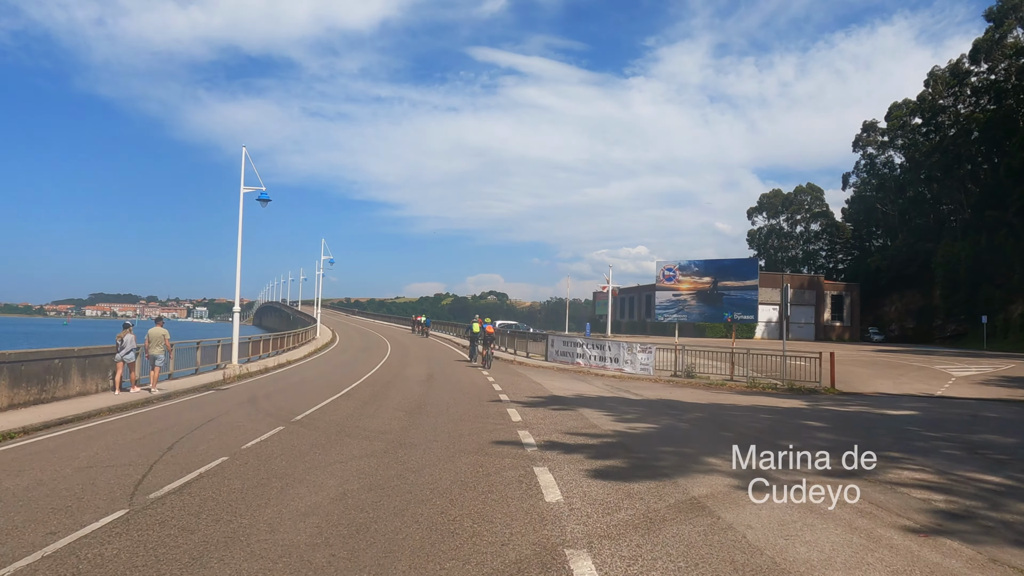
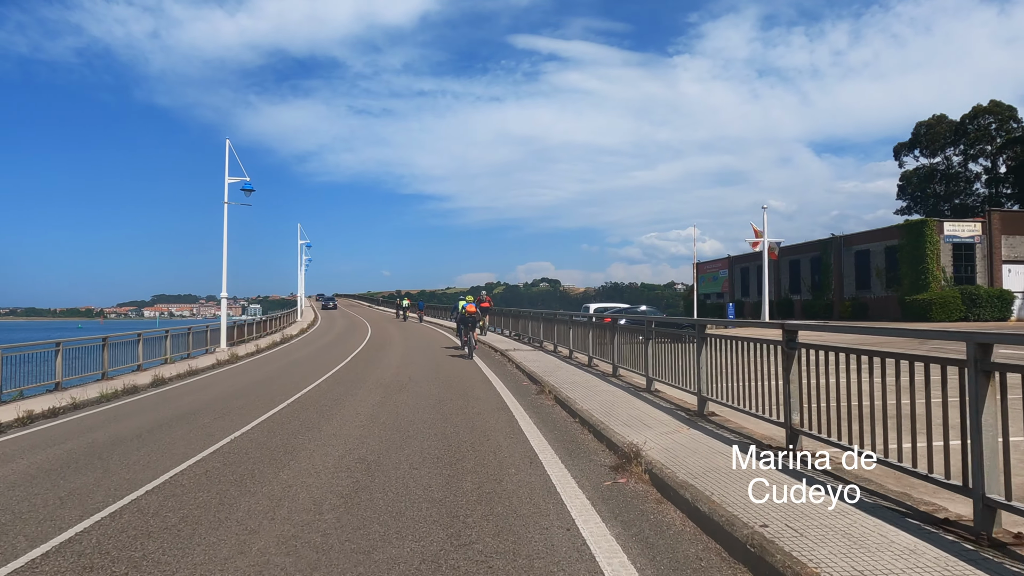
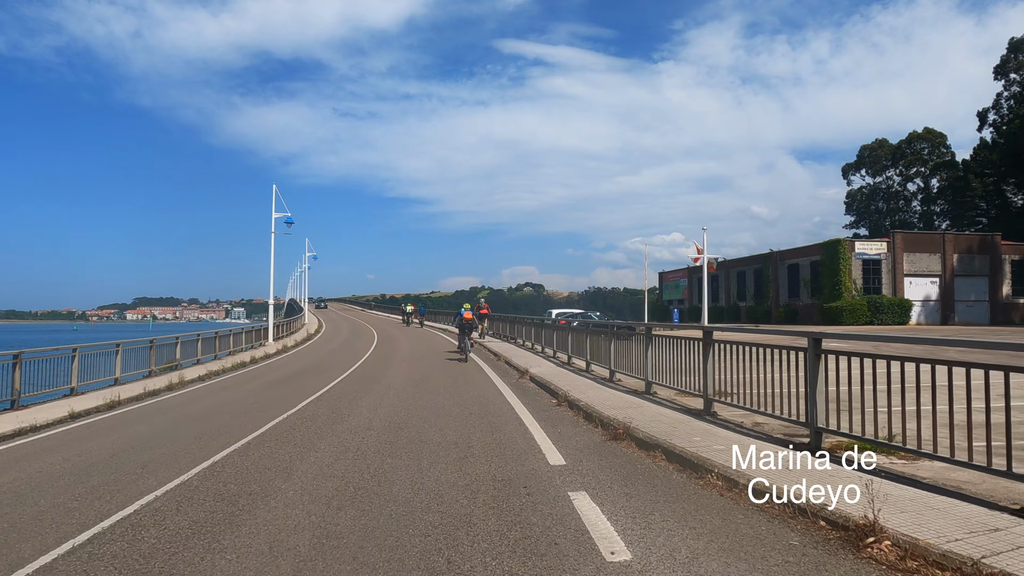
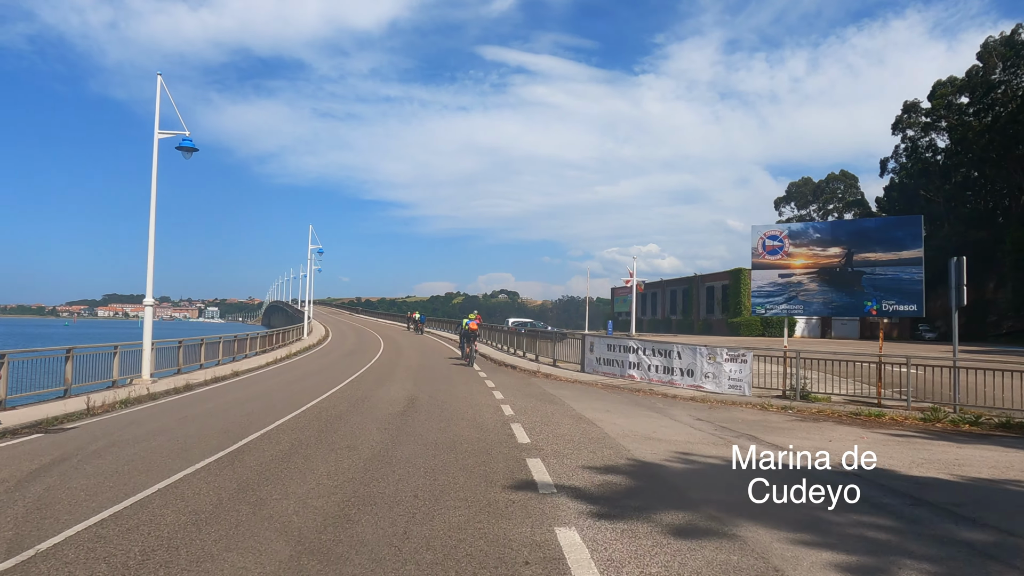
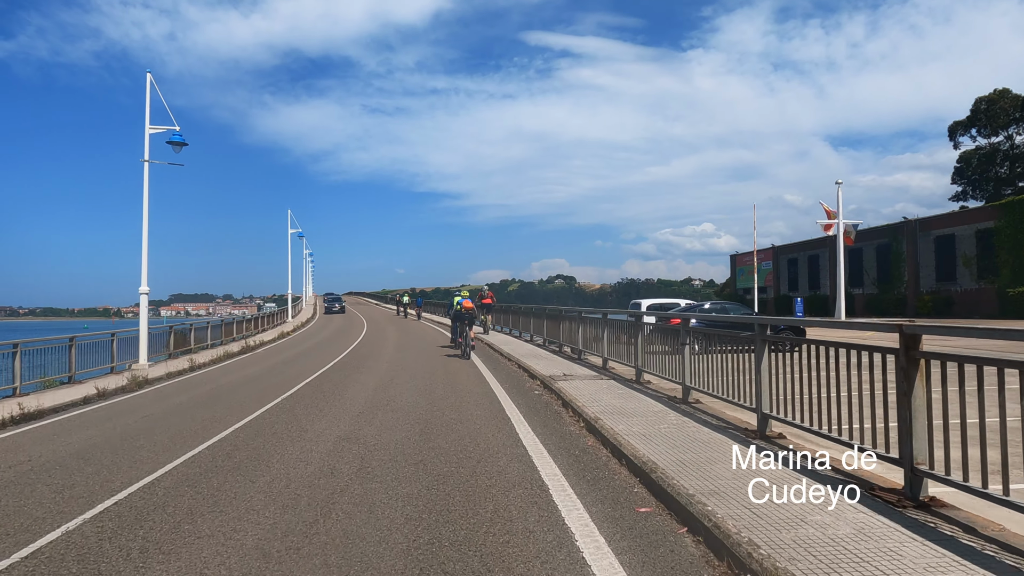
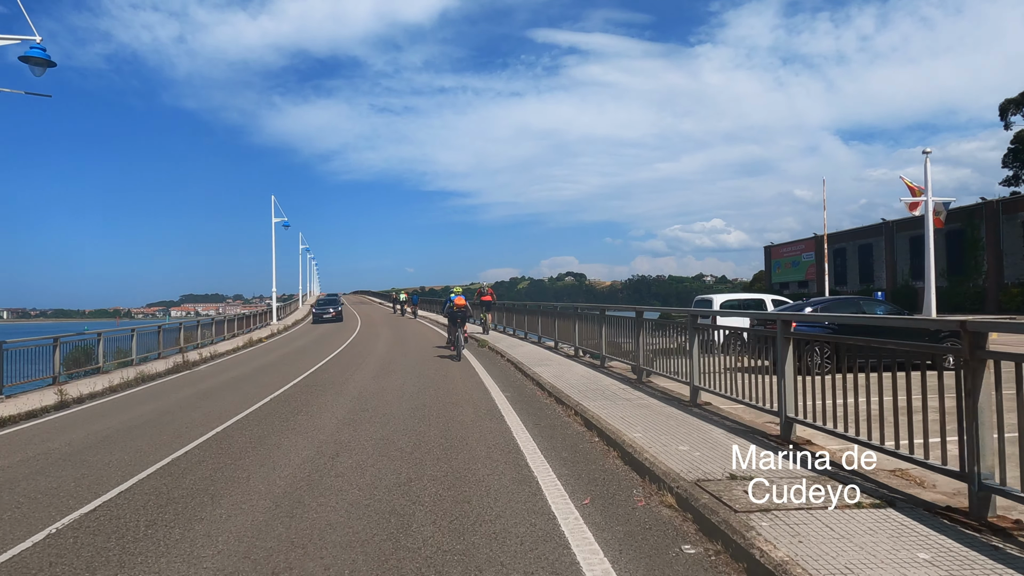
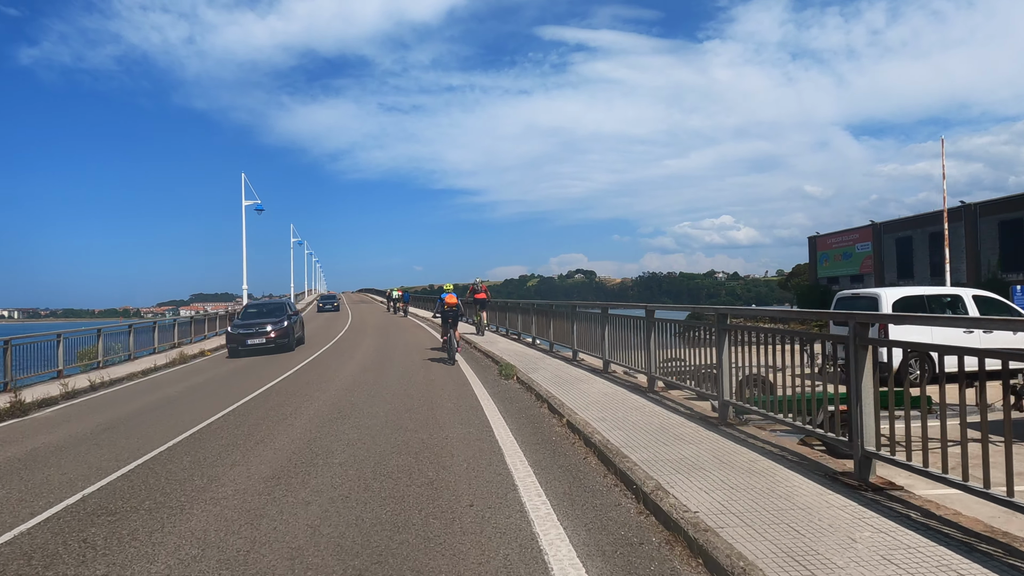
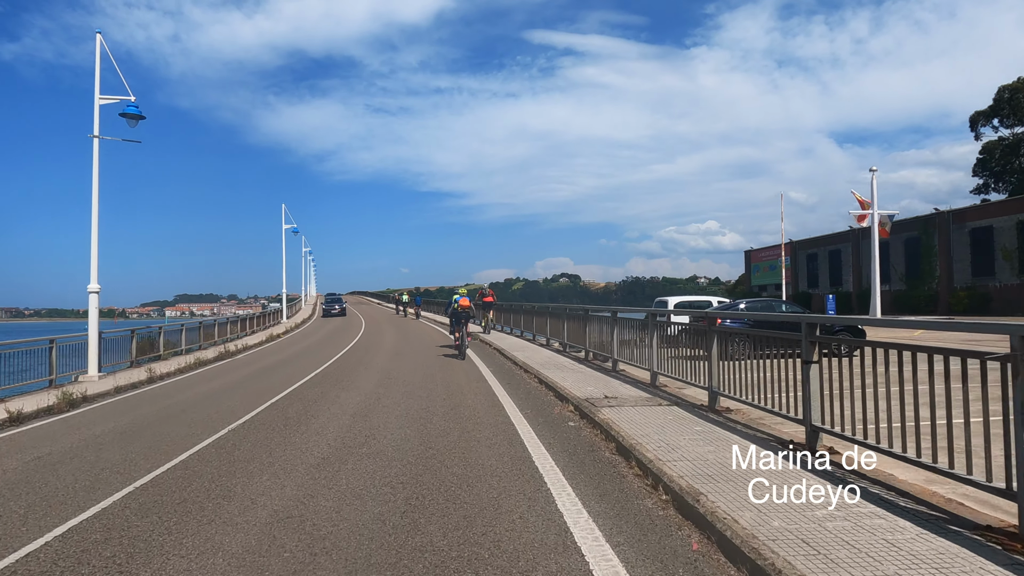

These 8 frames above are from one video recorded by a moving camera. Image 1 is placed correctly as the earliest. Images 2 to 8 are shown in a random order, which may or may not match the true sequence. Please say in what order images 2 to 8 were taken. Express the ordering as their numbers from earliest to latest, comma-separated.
4, 3, 2, 5, 8, 6, 7
